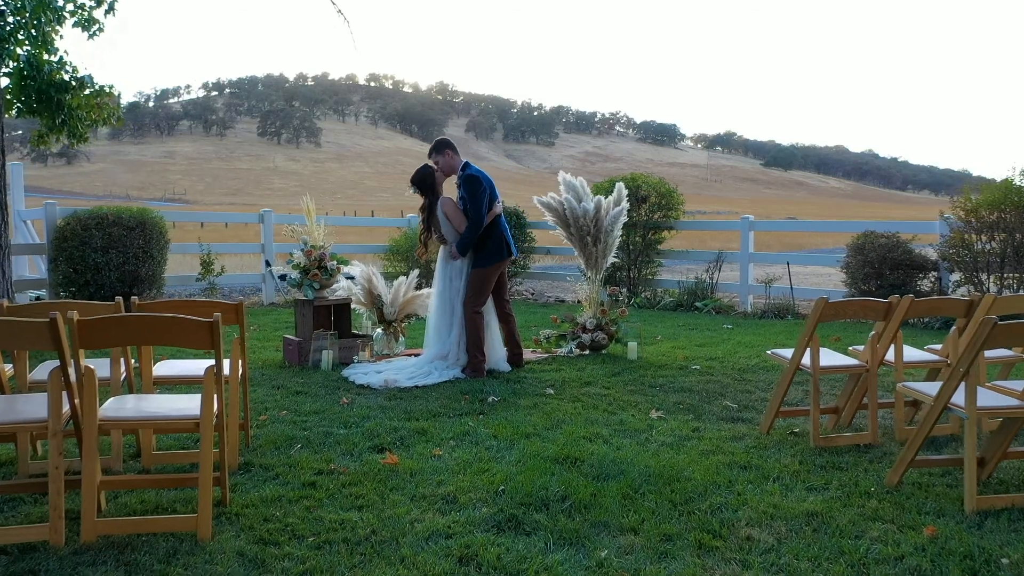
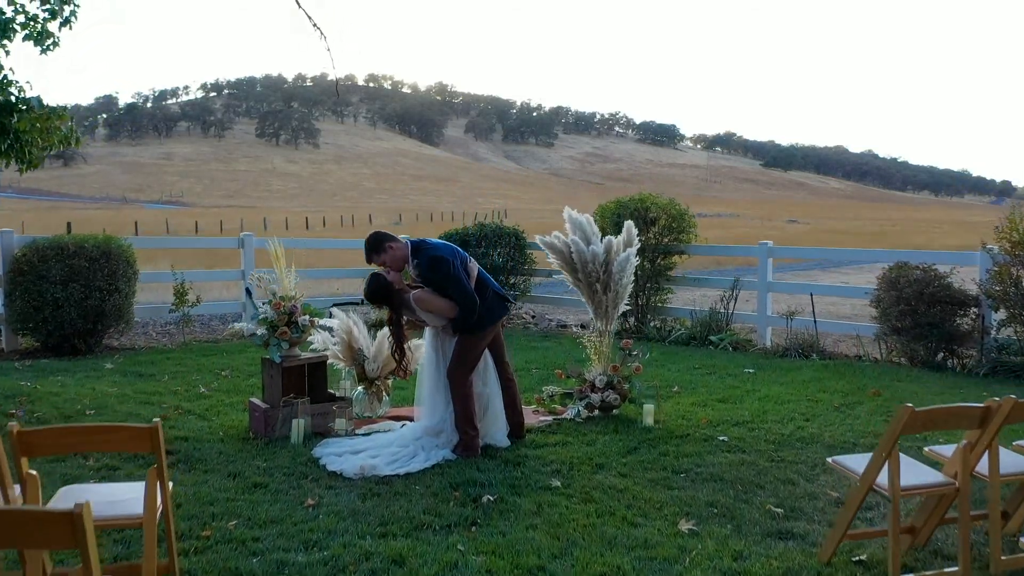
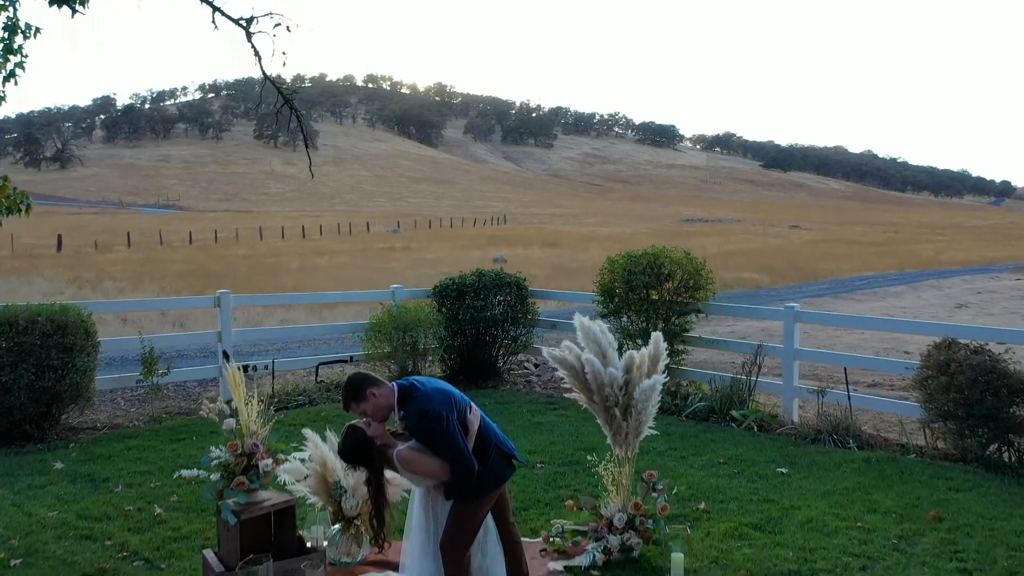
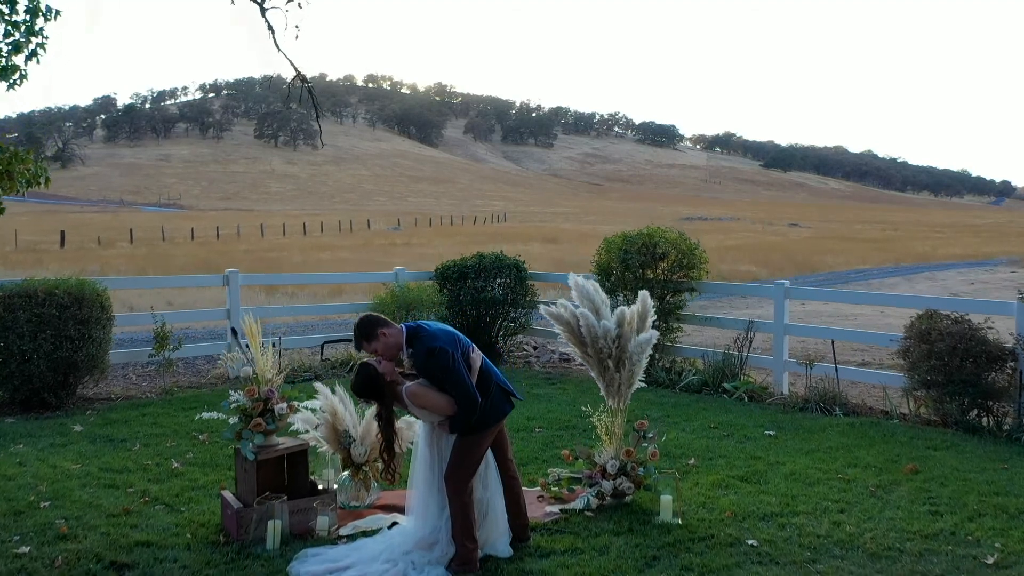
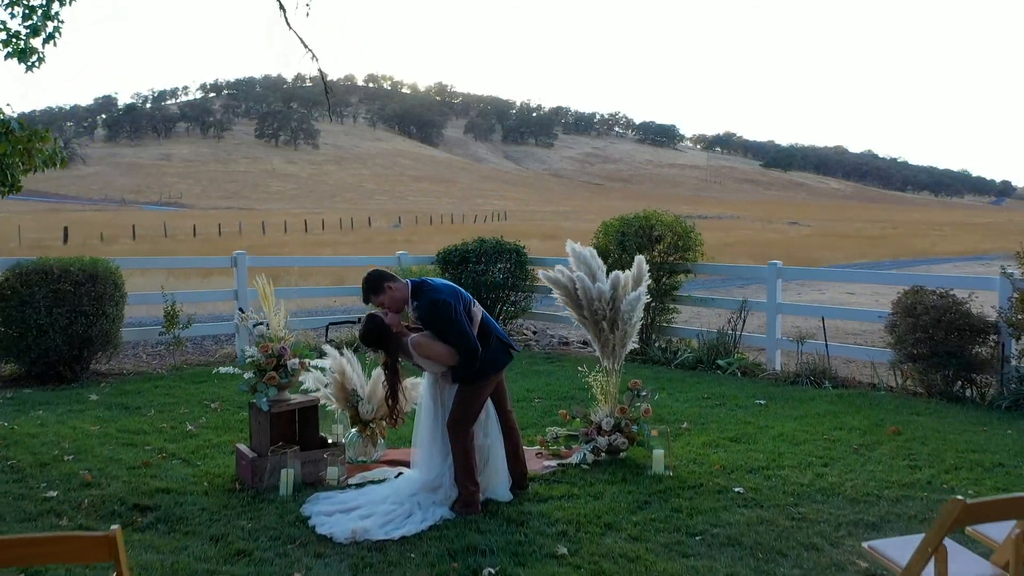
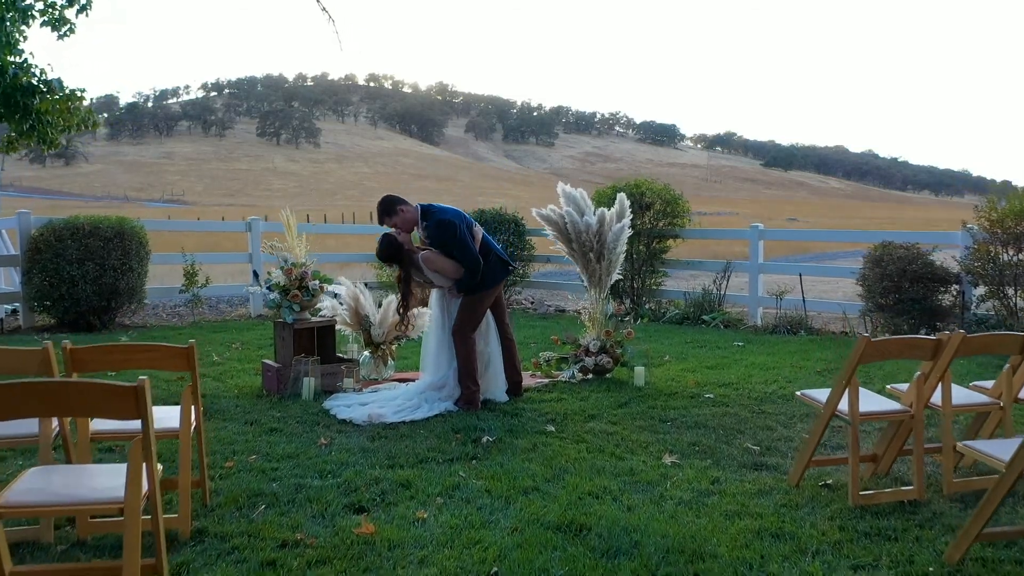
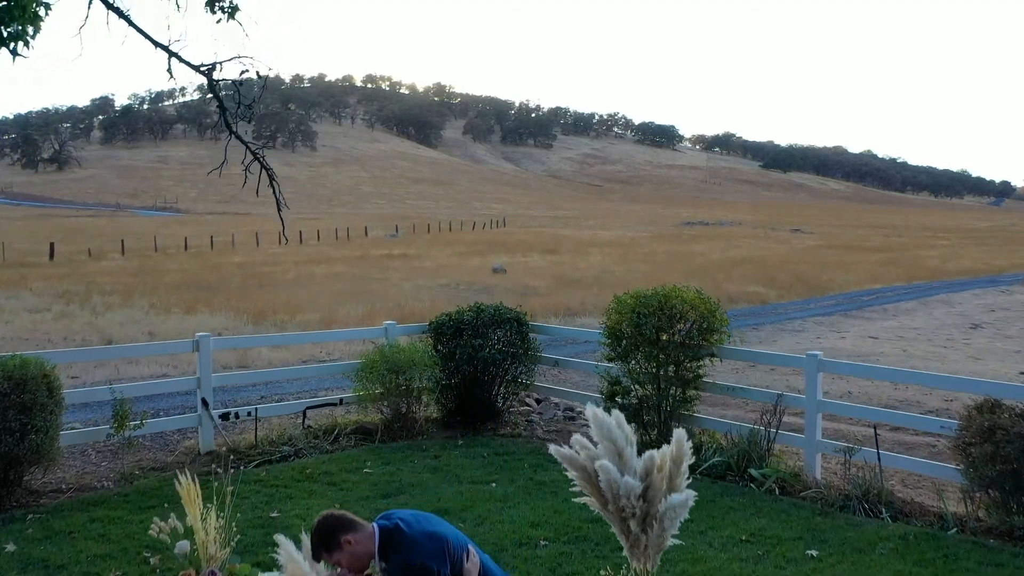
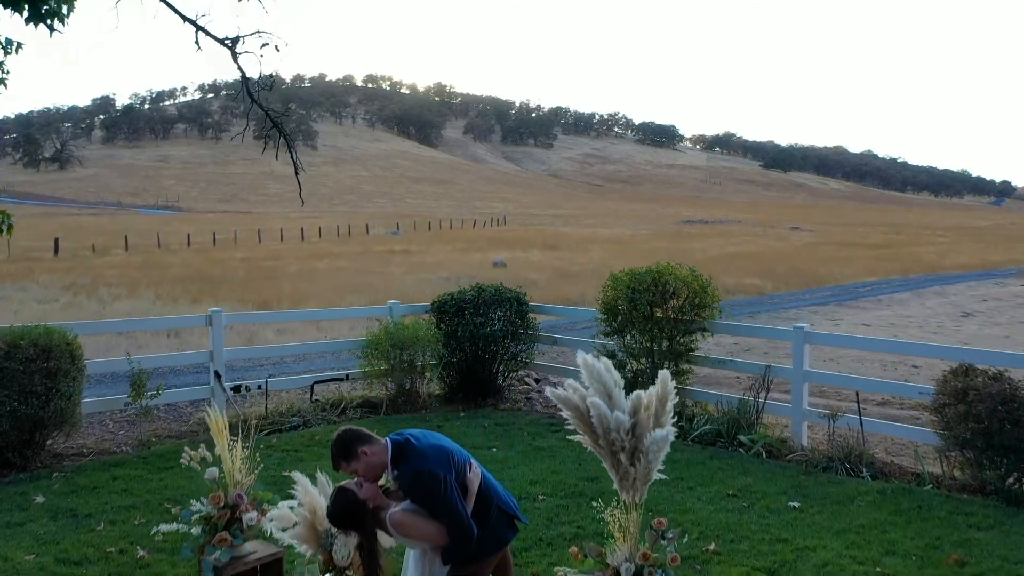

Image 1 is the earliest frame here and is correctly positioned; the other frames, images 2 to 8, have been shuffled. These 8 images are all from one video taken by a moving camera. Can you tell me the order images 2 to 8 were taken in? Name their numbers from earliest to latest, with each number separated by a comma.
6, 2, 5, 4, 3, 8, 7
